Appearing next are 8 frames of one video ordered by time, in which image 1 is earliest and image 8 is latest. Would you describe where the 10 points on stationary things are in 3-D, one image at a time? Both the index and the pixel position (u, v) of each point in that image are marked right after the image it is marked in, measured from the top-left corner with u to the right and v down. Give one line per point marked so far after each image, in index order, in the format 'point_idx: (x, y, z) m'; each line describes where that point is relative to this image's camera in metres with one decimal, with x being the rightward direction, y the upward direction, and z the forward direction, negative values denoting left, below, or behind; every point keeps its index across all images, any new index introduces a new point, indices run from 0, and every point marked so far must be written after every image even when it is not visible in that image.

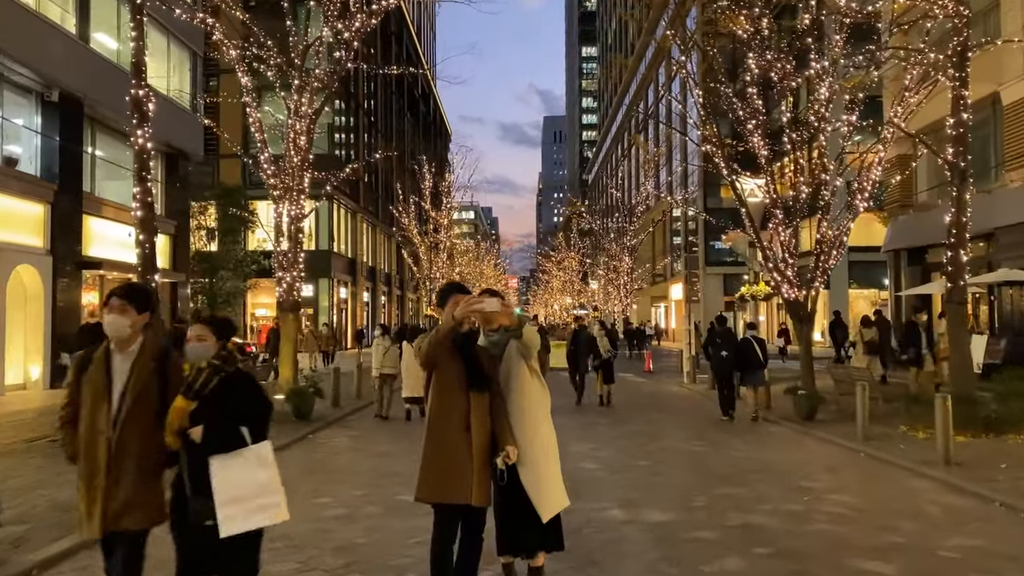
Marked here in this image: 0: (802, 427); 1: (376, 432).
0: (+4.7, -2.3, +13.2) m
1: (-2.1, -2.3, +13.5) m
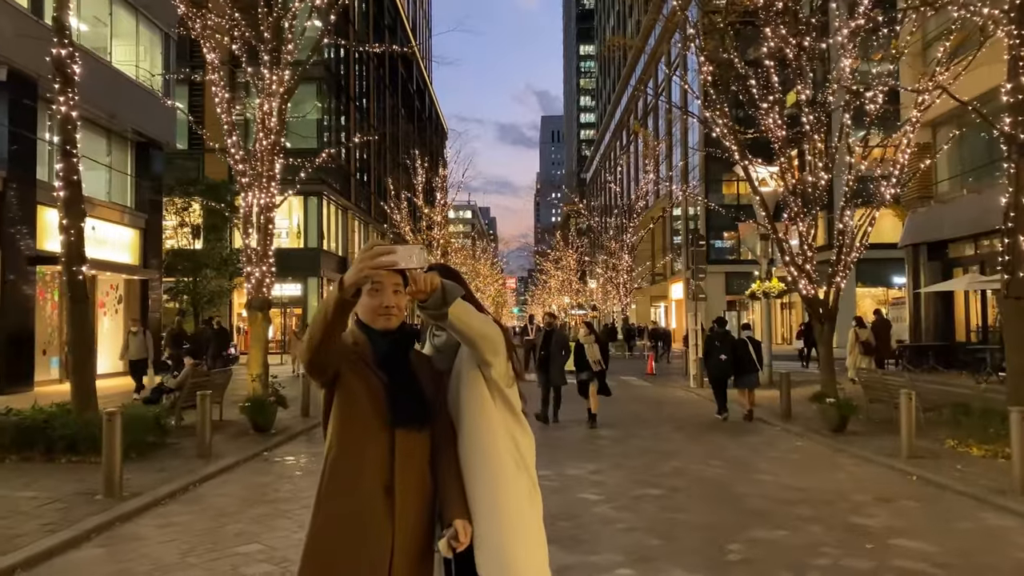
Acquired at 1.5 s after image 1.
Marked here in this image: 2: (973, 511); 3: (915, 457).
0: (+4.5, -2.2, +11.5) m
1: (-2.3, -2.3, +11.7) m
2: (+4.2, -2.0, +7.3) m
3: (+5.0, -2.1, +10.1) m
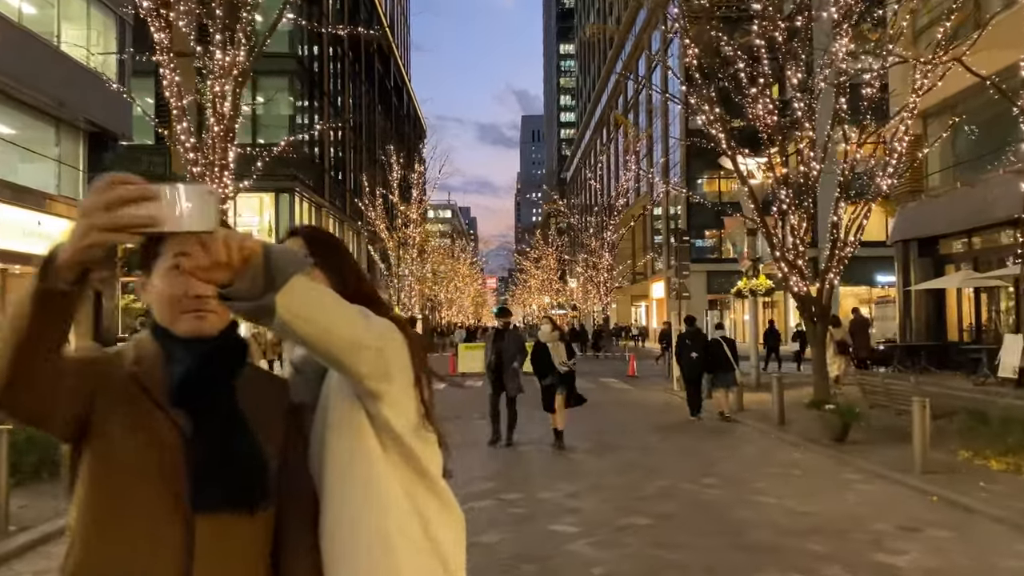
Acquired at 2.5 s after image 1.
0: (+4.1, -2.1, +10.4) m
1: (-2.7, -2.2, +10.5) m
2: (+3.9, -2.0, +6.2) m
3: (+4.7, -2.1, +9.1) m
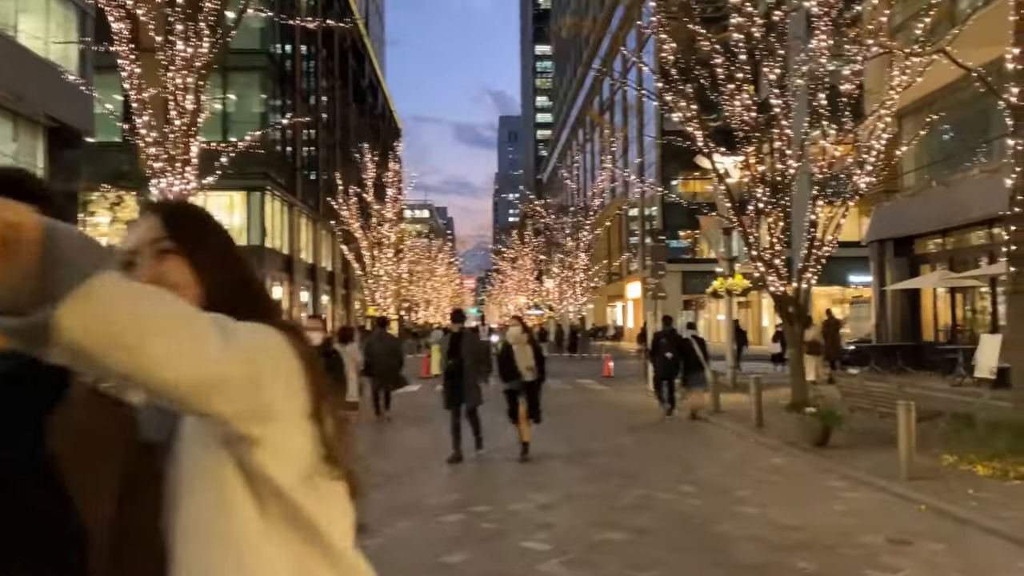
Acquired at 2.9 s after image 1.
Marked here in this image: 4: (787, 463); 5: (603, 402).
0: (+3.8, -2.1, +10.1) m
1: (-3.1, -2.2, +10.0) m
2: (+3.6, -2.0, +5.9) m
3: (+4.3, -2.1, +8.7) m
4: (+3.4, -2.2, +10.0) m
5: (+2.1, -2.6, +18.7) m
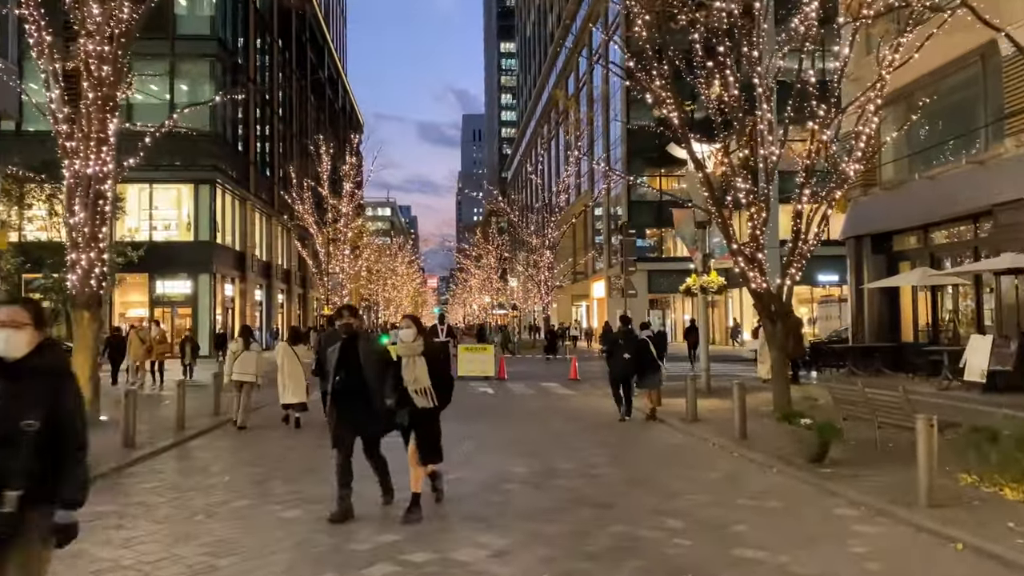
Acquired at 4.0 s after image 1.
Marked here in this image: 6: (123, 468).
0: (+3.3, -2.0, +8.7) m
1: (-3.6, -2.1, +8.3) m
2: (+3.3, -1.9, +4.6) m
3: (+3.9, -2.0, +7.4) m
4: (+2.9, -2.1, +8.6) m
5: (+1.2, -2.6, +17.3) m
6: (-4.8, -2.2, +9.9) m
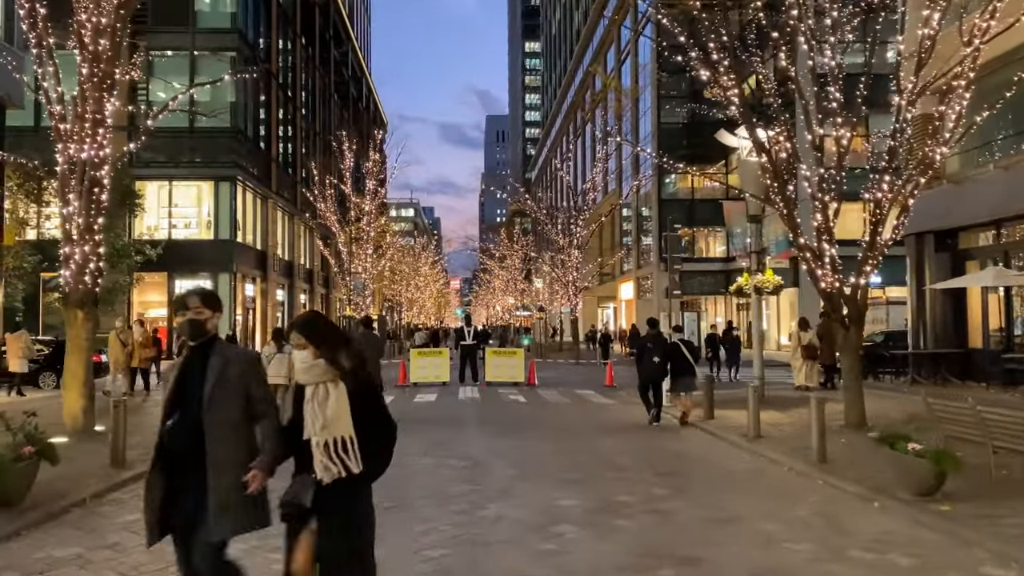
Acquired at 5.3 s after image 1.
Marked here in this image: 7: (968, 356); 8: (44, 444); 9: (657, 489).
0: (+3.7, -2.0, +7.1) m
1: (-3.1, -2.1, +6.9) m
2: (+3.6, -1.9, +2.9) m
3: (+4.3, -2.0, +5.8) m
4: (+3.3, -2.1, +7.0) m
5: (+1.9, -2.6, +15.7) m
6: (-4.3, -2.2, +8.5) m
7: (+11.1, -1.7, +19.8) m
8: (-4.6, -1.5, +7.9) m
9: (+1.5, -2.1, +8.5) m
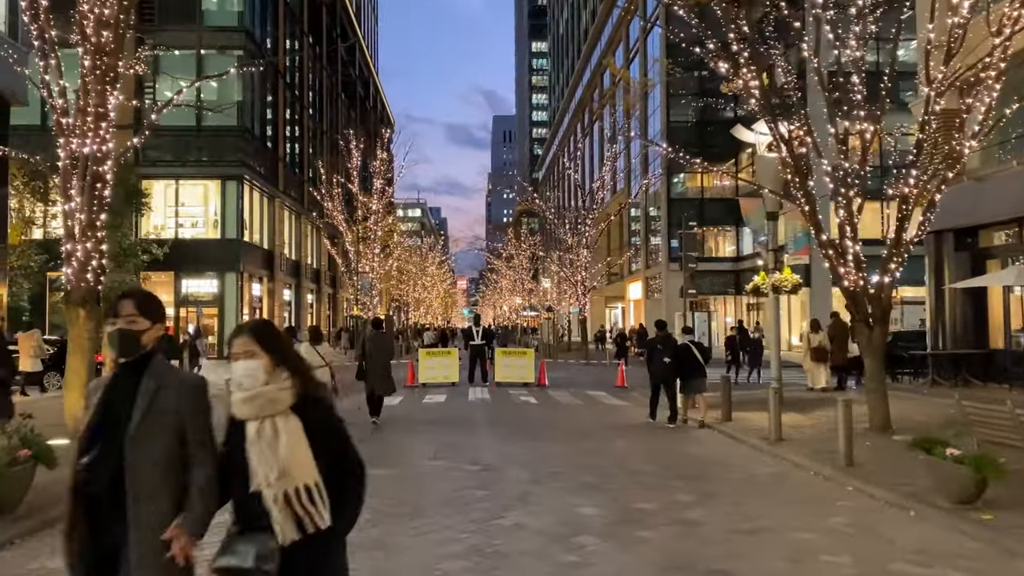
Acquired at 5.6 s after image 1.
0: (+3.9, -2.0, +6.7) m
1: (-3.0, -2.1, +6.5) m
2: (+3.8, -1.8, +2.5) m
3: (+4.5, -1.9, +5.4) m
4: (+3.5, -2.1, +6.6) m
5: (+2.1, -2.5, +15.3) m
6: (-4.1, -2.1, +8.1) m
7: (+11.4, -1.6, +19.3) m
8: (-4.4, -1.5, +7.6) m
9: (+1.7, -2.1, +8.1) m
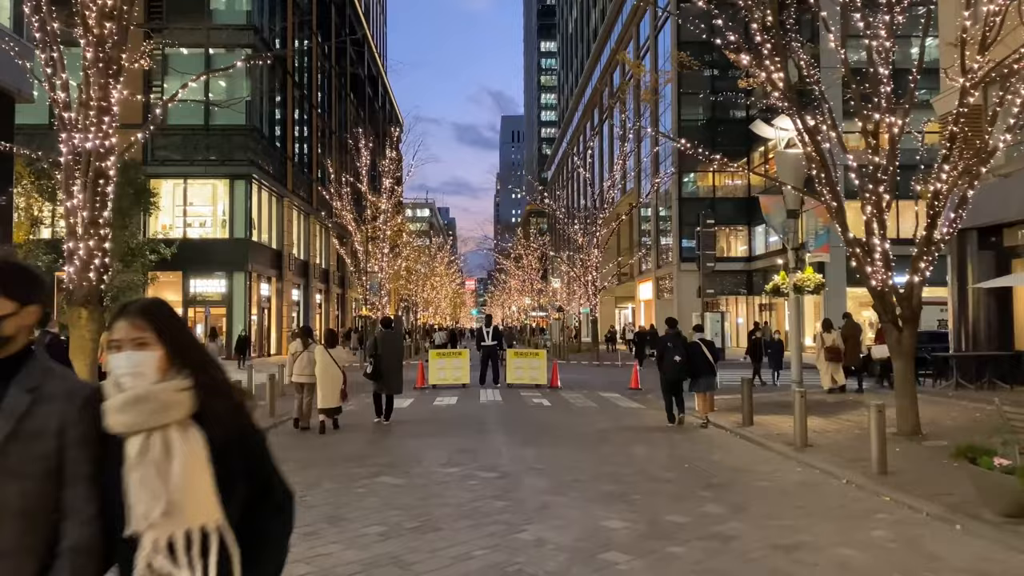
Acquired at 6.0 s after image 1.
0: (+4.0, -2.0, +6.2) m
1: (-2.8, -2.0, +6.1) m
2: (+3.9, -1.8, +2.1) m
3: (+4.6, -1.9, +4.9) m
4: (+3.7, -2.0, +6.1) m
5: (+2.4, -2.5, +14.9) m
6: (-3.9, -2.1, +7.8) m
7: (+11.7, -1.6, +18.8) m
8: (-4.3, -1.5, +7.2) m
9: (+1.9, -2.1, +7.7) m
